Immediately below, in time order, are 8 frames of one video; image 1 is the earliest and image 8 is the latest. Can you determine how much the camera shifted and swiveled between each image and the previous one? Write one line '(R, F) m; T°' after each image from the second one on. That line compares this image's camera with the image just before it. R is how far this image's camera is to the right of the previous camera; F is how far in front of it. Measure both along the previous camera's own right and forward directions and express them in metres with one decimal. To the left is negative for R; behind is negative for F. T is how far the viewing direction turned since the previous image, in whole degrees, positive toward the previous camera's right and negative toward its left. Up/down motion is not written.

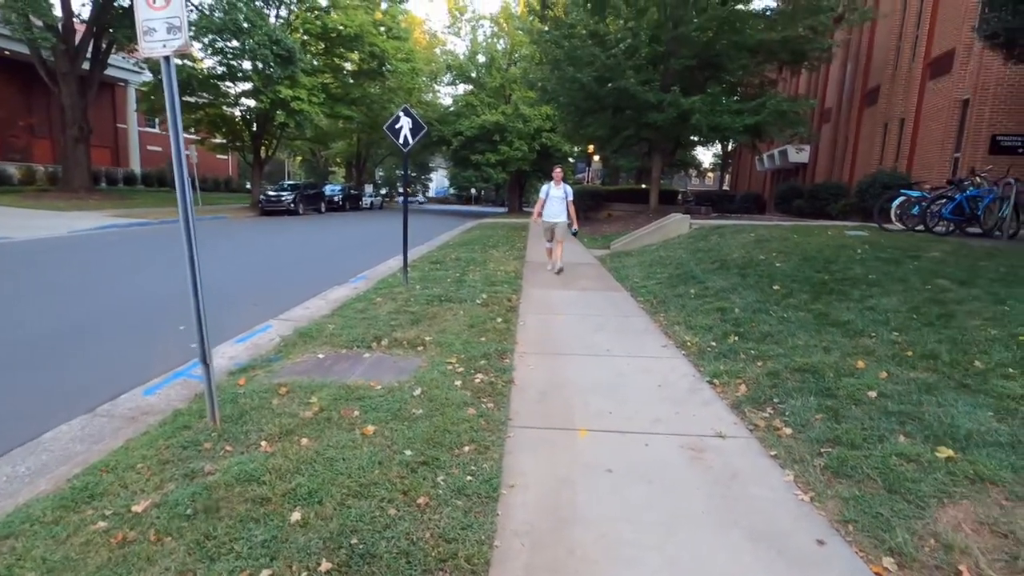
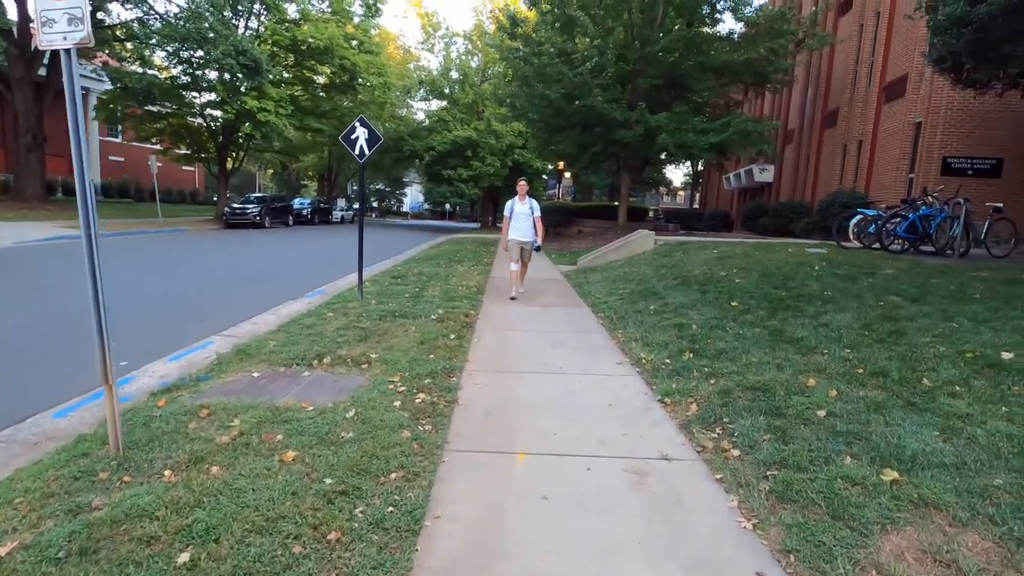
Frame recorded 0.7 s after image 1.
(+0.3, +0.2) m; +3°
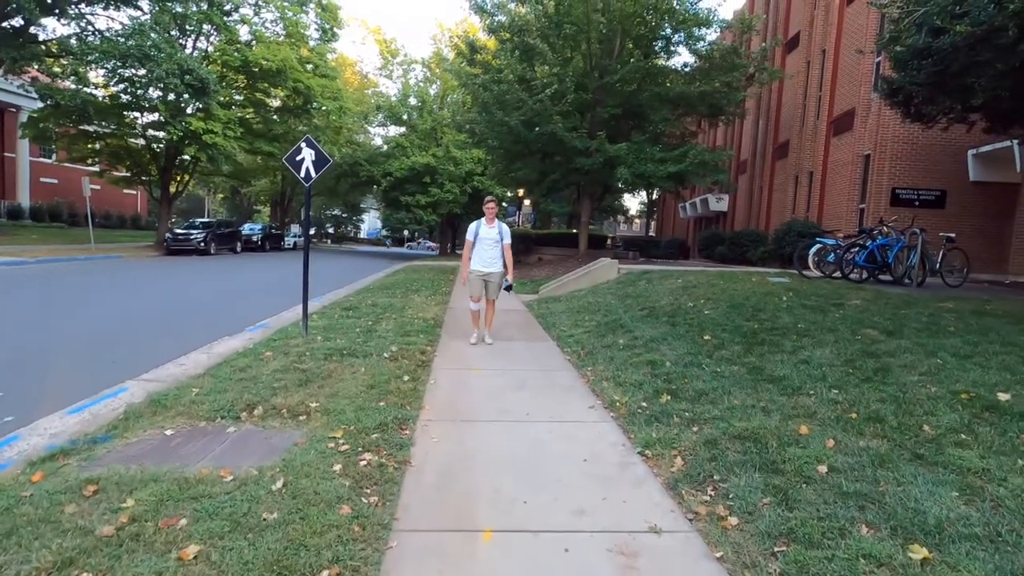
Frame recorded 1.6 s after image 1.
(0.0, +0.6) m; +4°
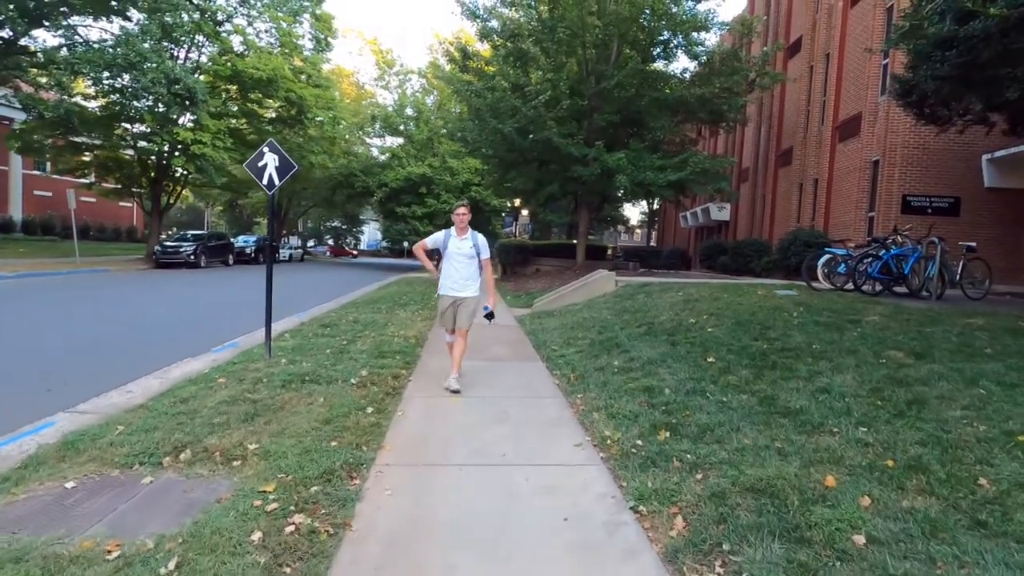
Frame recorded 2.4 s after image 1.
(+0.2, +0.7) m; 0°
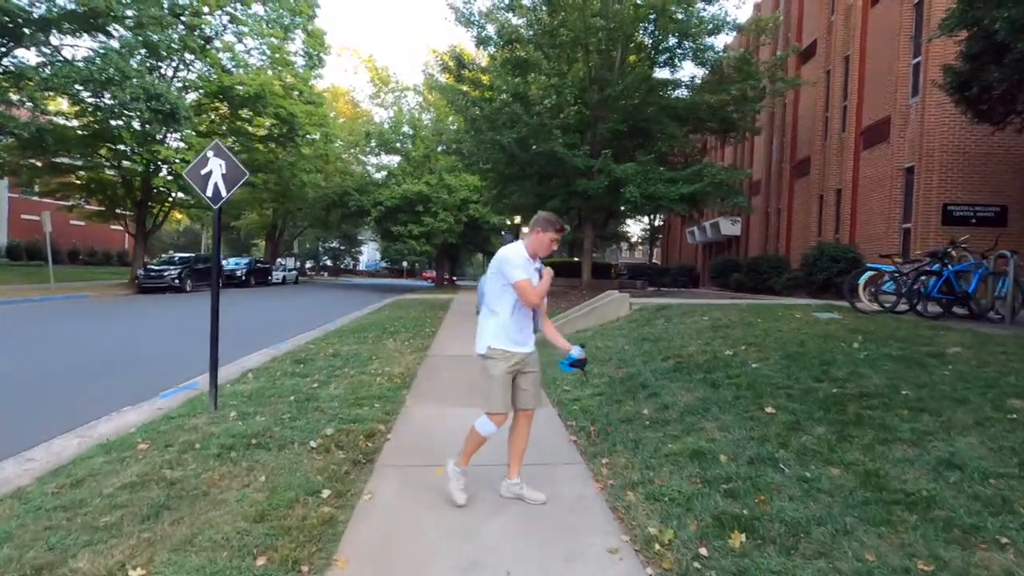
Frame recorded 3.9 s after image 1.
(0.0, +1.4) m; 0°
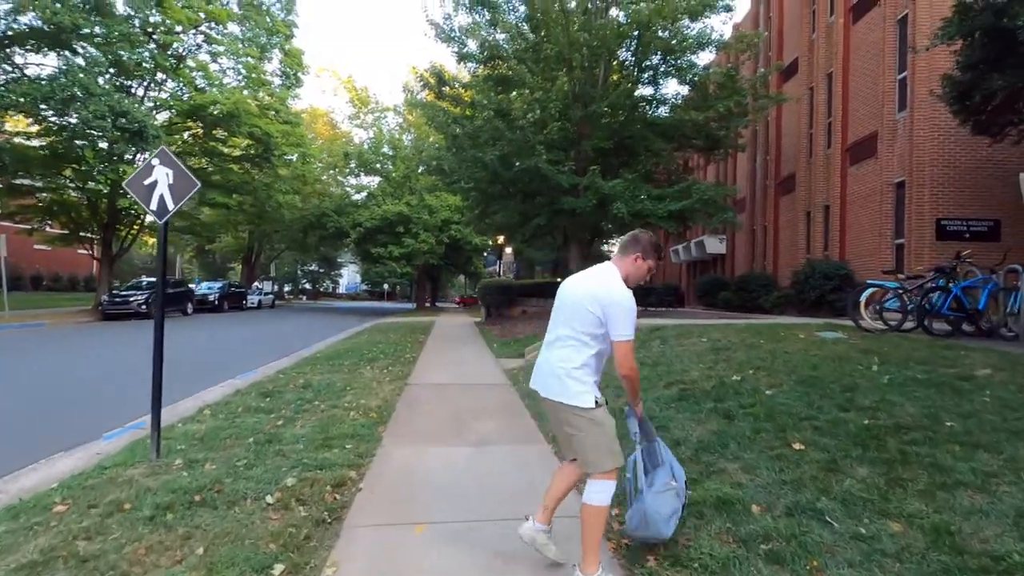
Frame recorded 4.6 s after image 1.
(-0.1, +0.7) m; +2°
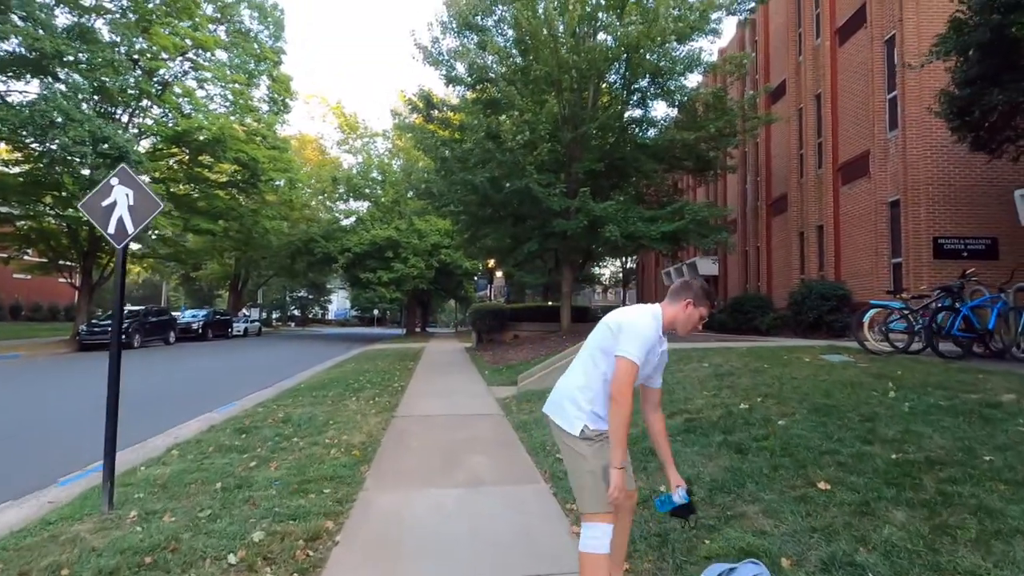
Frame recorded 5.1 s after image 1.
(0.0, +0.4) m; +1°
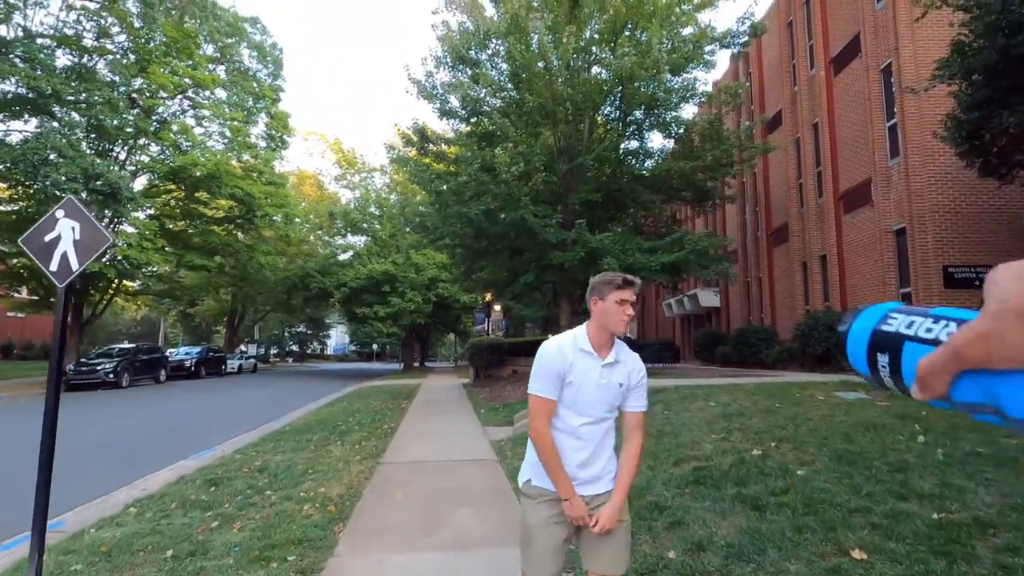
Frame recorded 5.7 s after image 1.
(+0.1, +0.5) m; 0°
